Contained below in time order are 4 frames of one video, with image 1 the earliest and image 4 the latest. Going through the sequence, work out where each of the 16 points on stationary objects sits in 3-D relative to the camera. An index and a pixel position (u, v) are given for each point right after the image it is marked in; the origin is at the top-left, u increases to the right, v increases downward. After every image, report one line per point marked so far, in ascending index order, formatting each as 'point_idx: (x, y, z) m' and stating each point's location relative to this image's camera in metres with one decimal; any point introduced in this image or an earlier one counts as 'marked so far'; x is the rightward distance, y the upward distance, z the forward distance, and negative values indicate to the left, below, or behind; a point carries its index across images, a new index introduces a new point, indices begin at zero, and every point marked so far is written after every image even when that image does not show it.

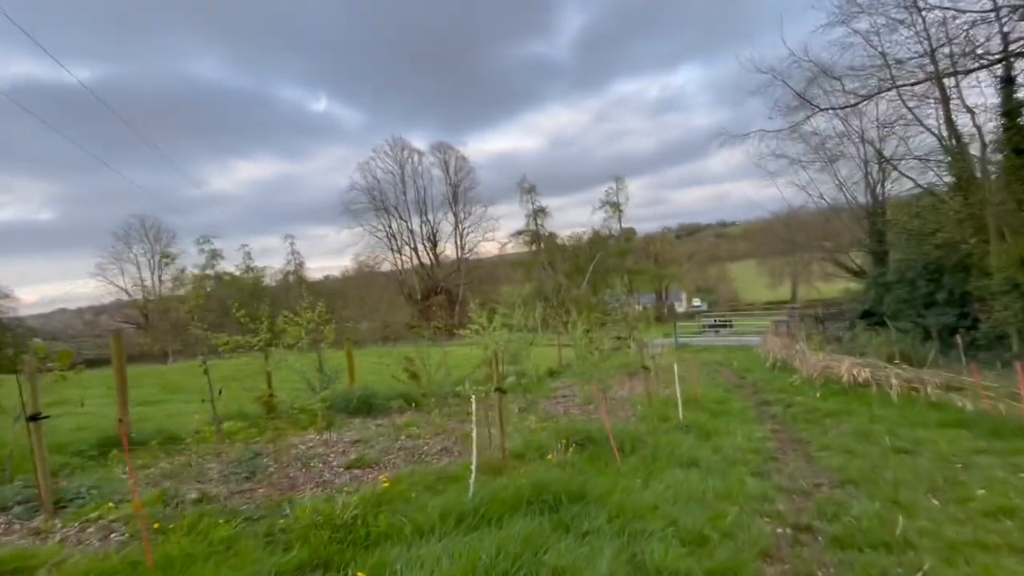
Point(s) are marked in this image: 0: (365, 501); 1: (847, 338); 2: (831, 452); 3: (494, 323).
0: (-1.6, -2.3, +5.3) m
1: (+13.7, -2.0, +19.8) m
2: (+5.3, -2.7, +8.1) m
3: (-0.4, -0.8, +11.1) m
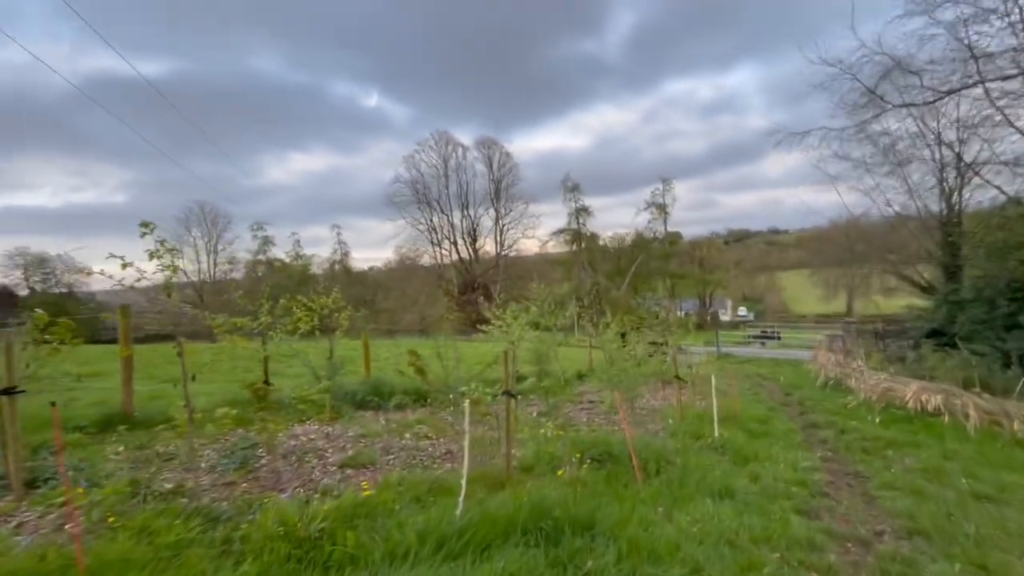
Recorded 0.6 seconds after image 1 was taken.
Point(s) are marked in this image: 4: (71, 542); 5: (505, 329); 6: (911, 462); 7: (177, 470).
0: (-1.7, -2.2, +4.7) m
1: (+14.8, -2.6, +17.9) m
2: (+5.5, -2.9, +6.9) m
3: (+0.1, -0.7, +10.4) m
4: (-3.7, -2.2, +4.1) m
5: (-0.1, -0.9, +10.2) m
6: (+6.9, -3.0, +8.4) m
7: (-4.3, -2.4, +6.3) m
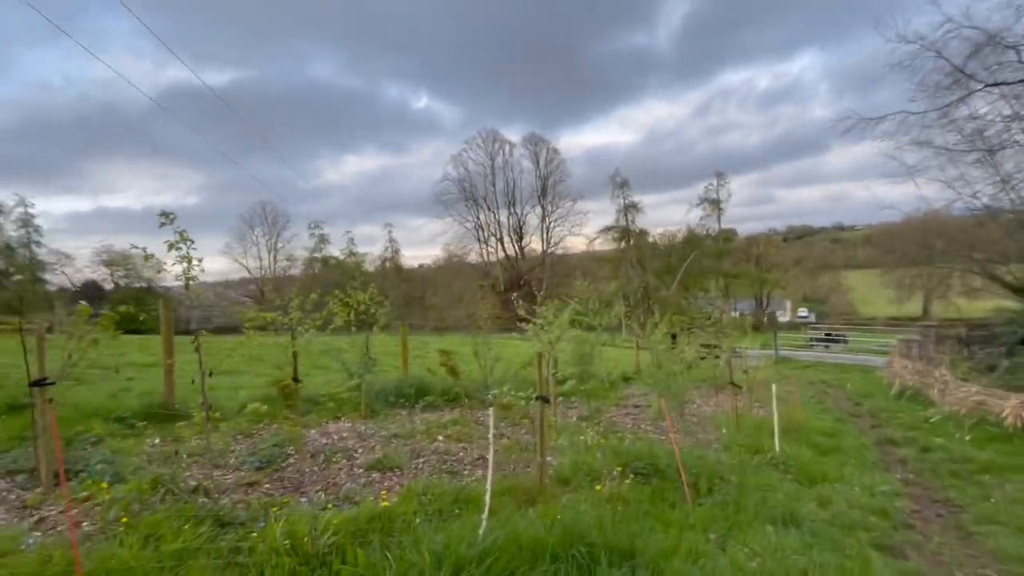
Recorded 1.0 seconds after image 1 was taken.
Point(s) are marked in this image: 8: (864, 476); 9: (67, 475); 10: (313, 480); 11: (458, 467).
0: (-1.4, -2.1, +4.3) m
1: (+16.3, -2.6, +15.9) m
2: (+5.9, -2.9, +5.9) m
3: (+0.9, -0.6, +9.8) m
4: (-3.5, -2.1, +4.0) m
5: (+0.7, -0.8, +9.7) m
6: (+7.5, -3.0, +7.2) m
7: (-3.9, -2.3, +6.2) m
8: (+5.5, -2.9, +7.6) m
9: (-5.1, -2.1, +5.5) m
10: (-2.4, -2.4, +5.9) m
11: (-0.7, -2.5, +6.6) m
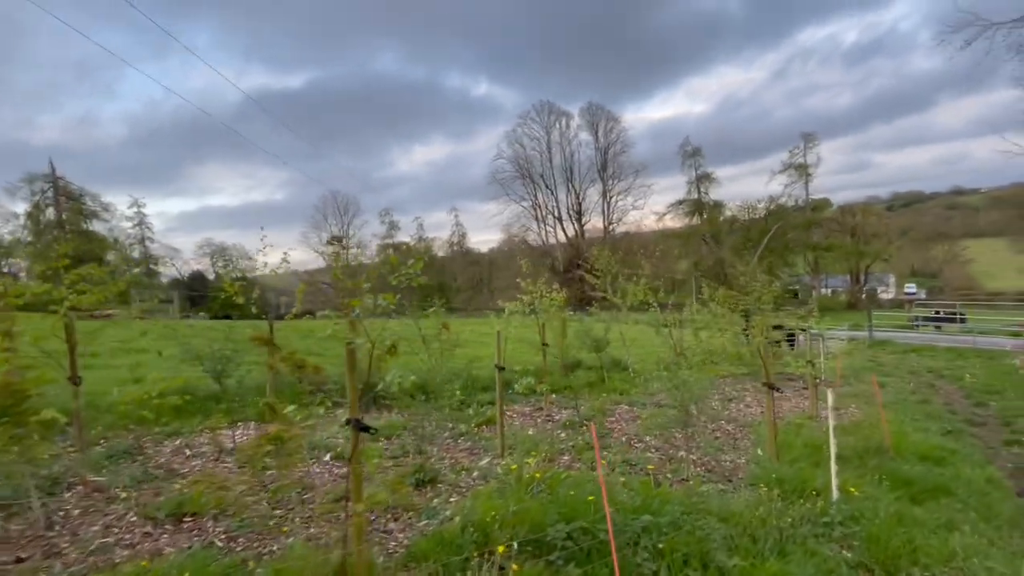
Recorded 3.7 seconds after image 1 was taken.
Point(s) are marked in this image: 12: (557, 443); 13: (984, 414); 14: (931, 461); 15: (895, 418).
0: (-3.1, -1.8, +2.1) m
1: (+16.1, -1.5, +10.9) m
2: (+4.4, -2.4, +2.5) m
3: (0.0, 0.0, +7.1) m
4: (-5.2, -1.8, +2.0) m
5: (-0.3, -0.3, +7.0) m
6: (+6.2, -2.4, +3.6) m
7: (-5.3, -1.9, +4.3) m
8: (+4.3, -2.4, +4.3) m
9: (-6.5, -1.8, +3.8) m
10: (-3.8, -2.0, +3.8) m
11: (-2.1, -2.0, +4.3) m
12: (+0.6, -2.2, +7.1) m
13: (+10.5, -2.8, +10.7) m
14: (+6.0, -2.5, +6.9) m
15: (+7.2, -2.5, +9.1) m
